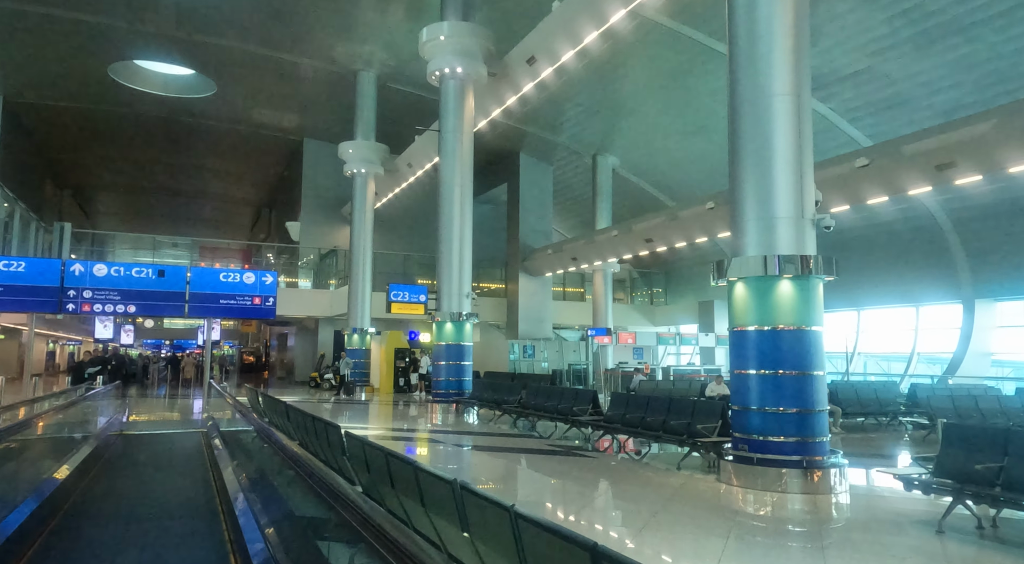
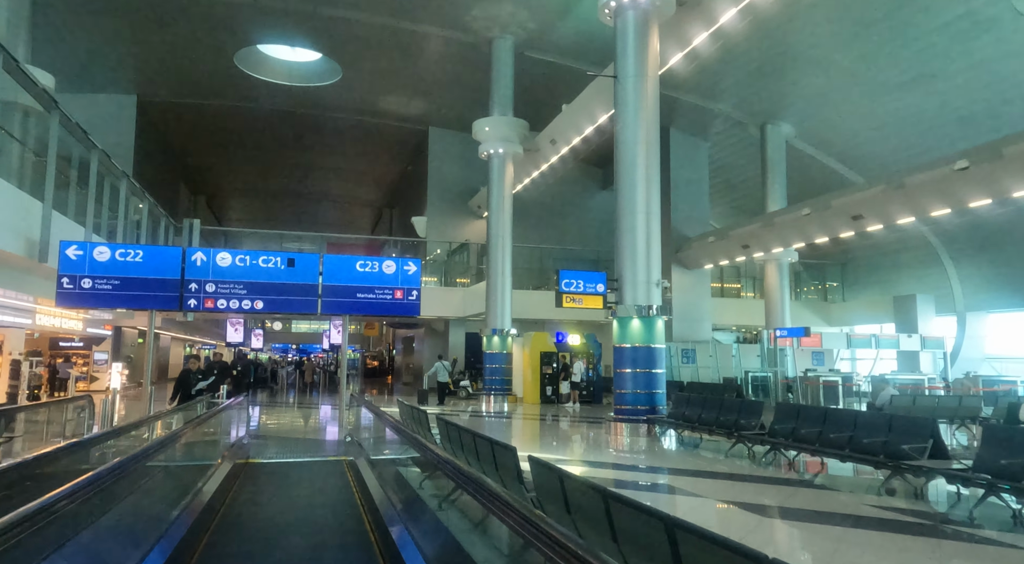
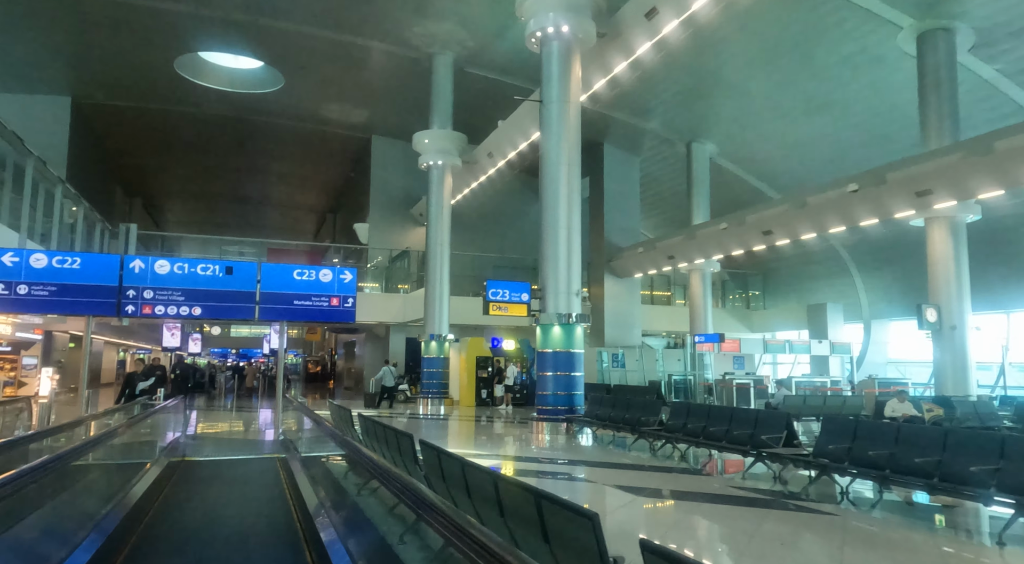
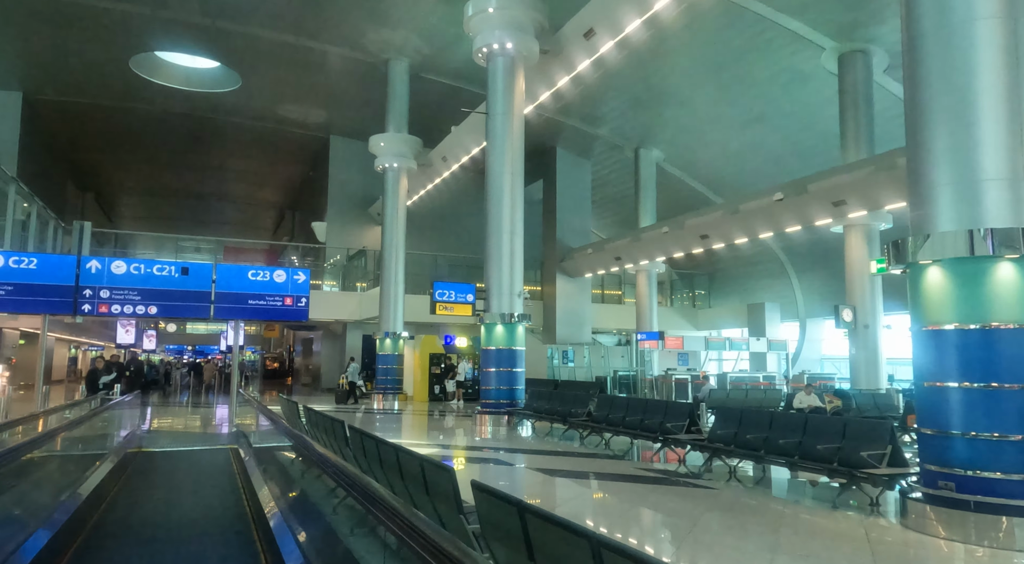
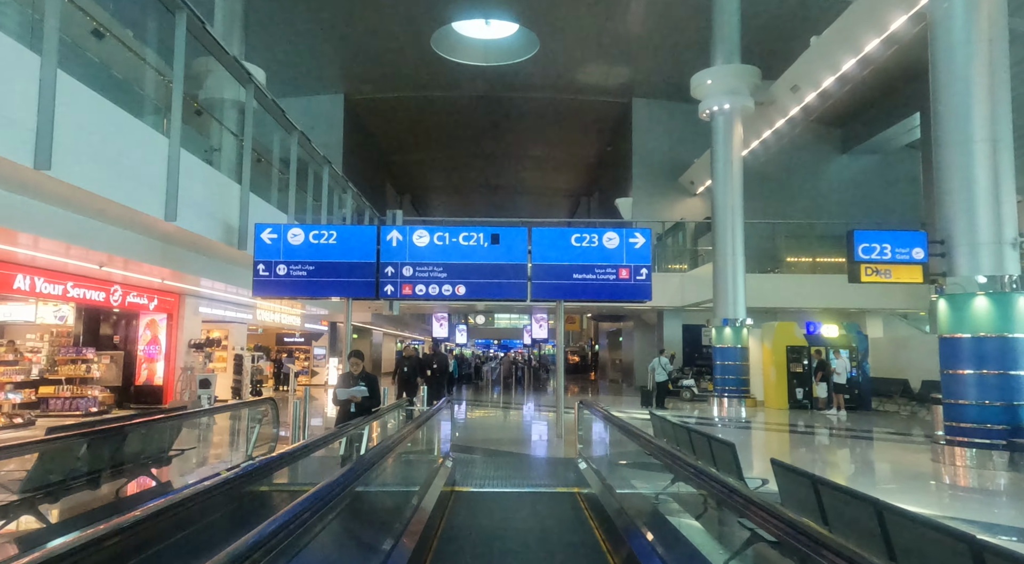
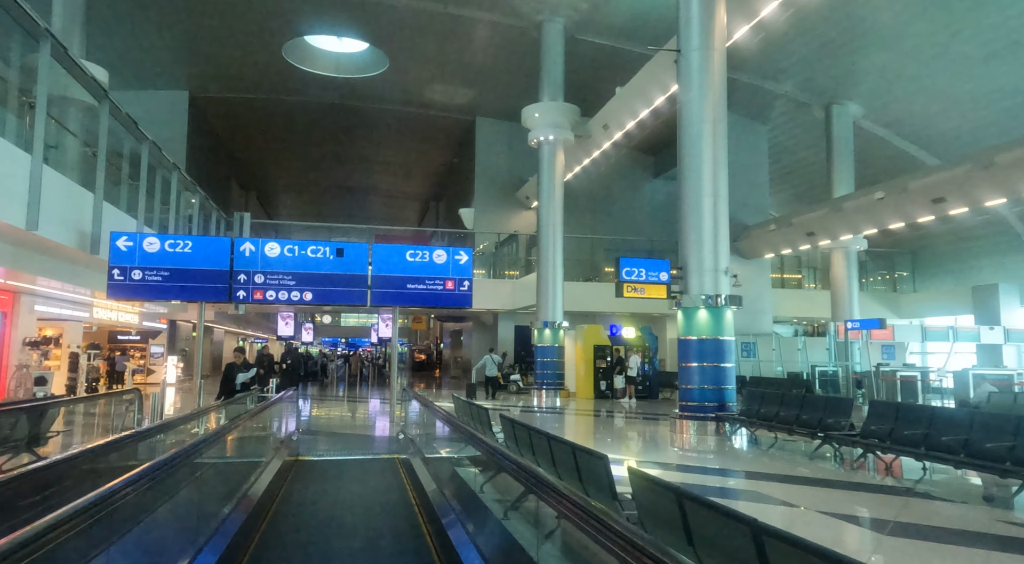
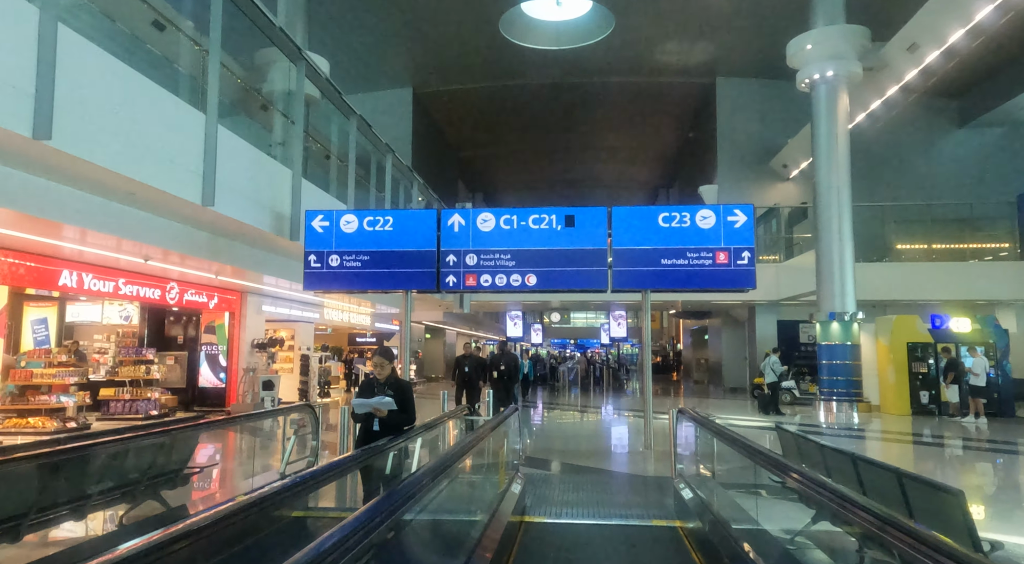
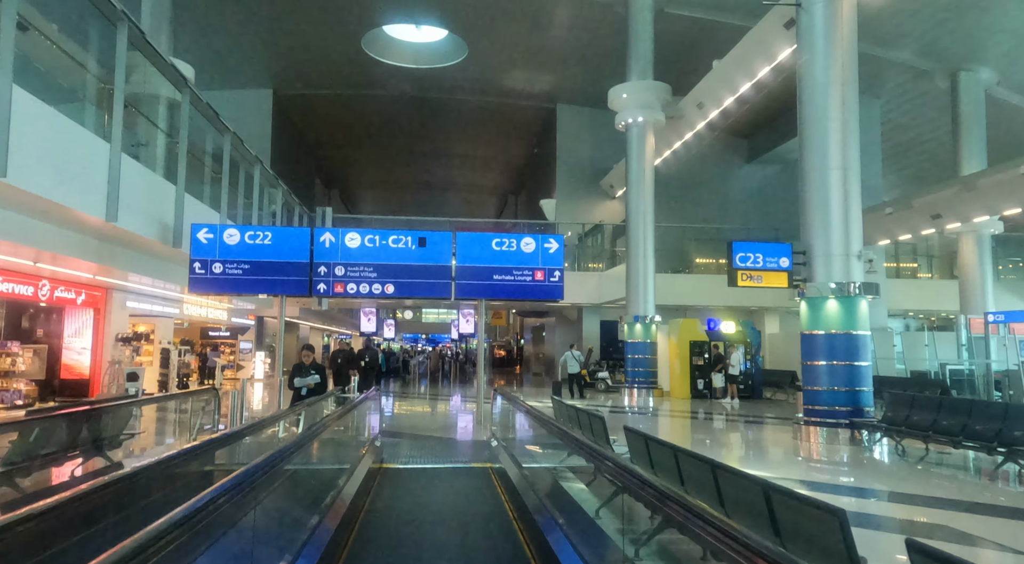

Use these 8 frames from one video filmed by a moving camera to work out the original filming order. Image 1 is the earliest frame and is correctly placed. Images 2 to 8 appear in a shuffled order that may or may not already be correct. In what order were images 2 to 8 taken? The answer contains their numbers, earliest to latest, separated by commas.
4, 3, 2, 6, 8, 5, 7
